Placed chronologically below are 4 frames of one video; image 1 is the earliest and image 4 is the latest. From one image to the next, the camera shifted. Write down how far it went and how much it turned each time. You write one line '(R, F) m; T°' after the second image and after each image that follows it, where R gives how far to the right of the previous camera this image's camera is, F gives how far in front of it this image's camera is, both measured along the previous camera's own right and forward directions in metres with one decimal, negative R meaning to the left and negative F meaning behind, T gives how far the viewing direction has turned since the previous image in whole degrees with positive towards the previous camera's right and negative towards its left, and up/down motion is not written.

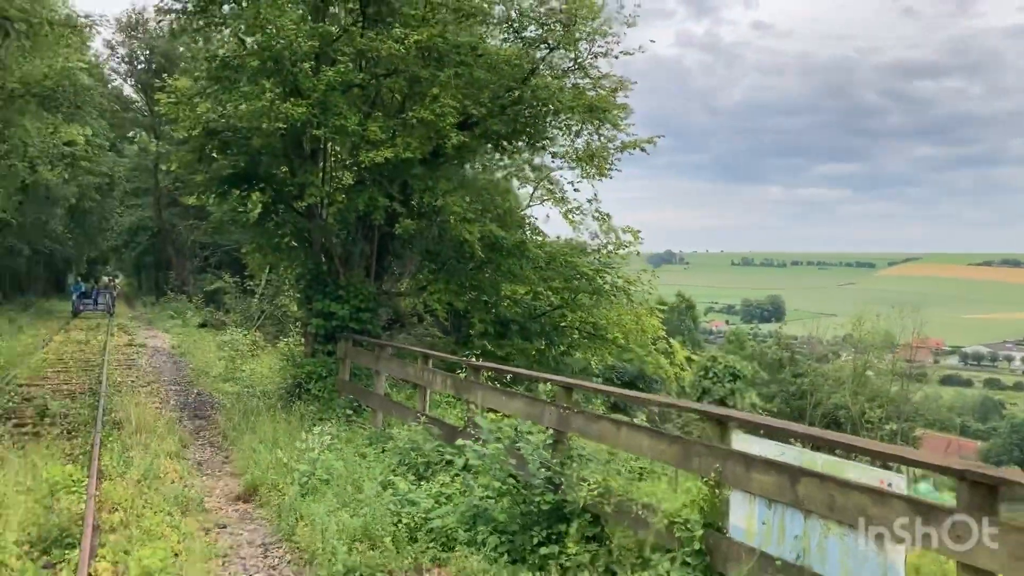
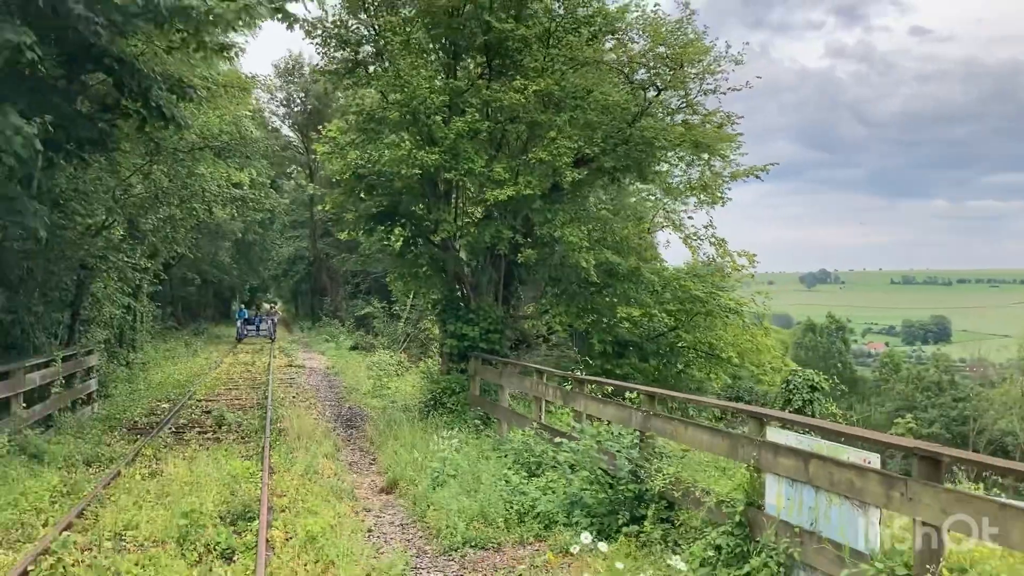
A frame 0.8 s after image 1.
(+0.4, -1.0) m; -9°
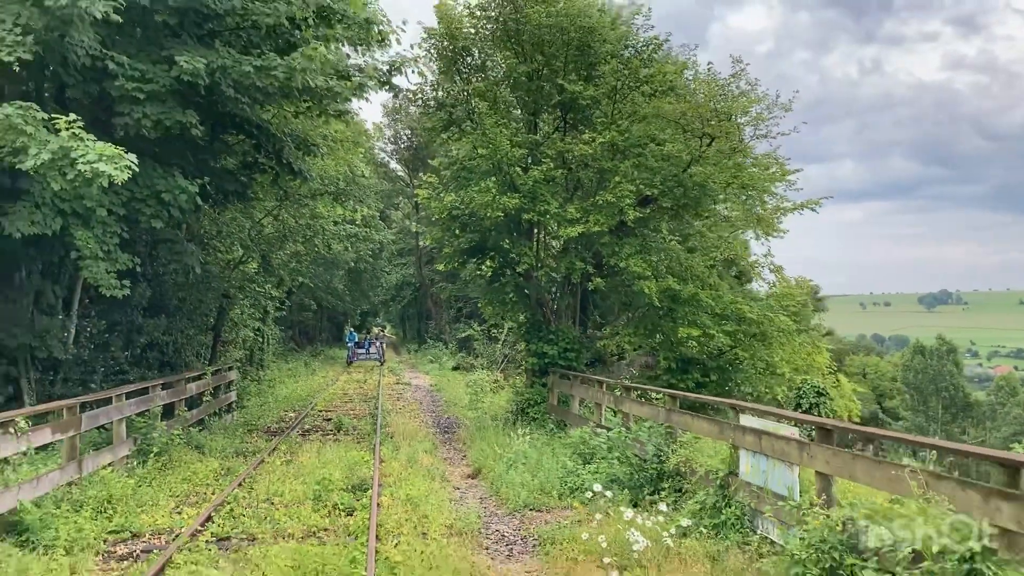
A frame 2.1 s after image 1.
(+0.5, -1.8) m; -6°
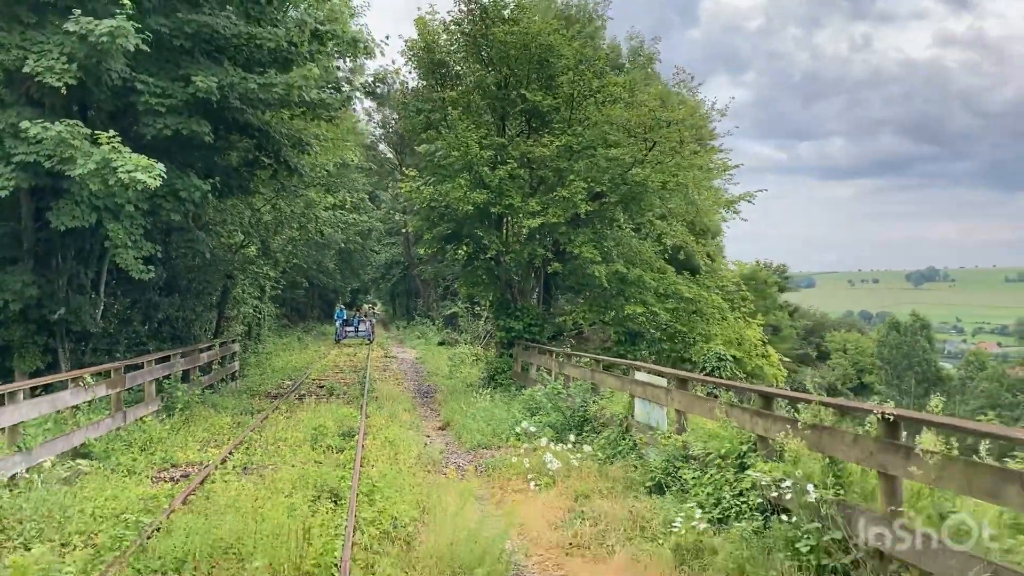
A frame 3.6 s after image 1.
(+0.3, -2.0) m; +1°
